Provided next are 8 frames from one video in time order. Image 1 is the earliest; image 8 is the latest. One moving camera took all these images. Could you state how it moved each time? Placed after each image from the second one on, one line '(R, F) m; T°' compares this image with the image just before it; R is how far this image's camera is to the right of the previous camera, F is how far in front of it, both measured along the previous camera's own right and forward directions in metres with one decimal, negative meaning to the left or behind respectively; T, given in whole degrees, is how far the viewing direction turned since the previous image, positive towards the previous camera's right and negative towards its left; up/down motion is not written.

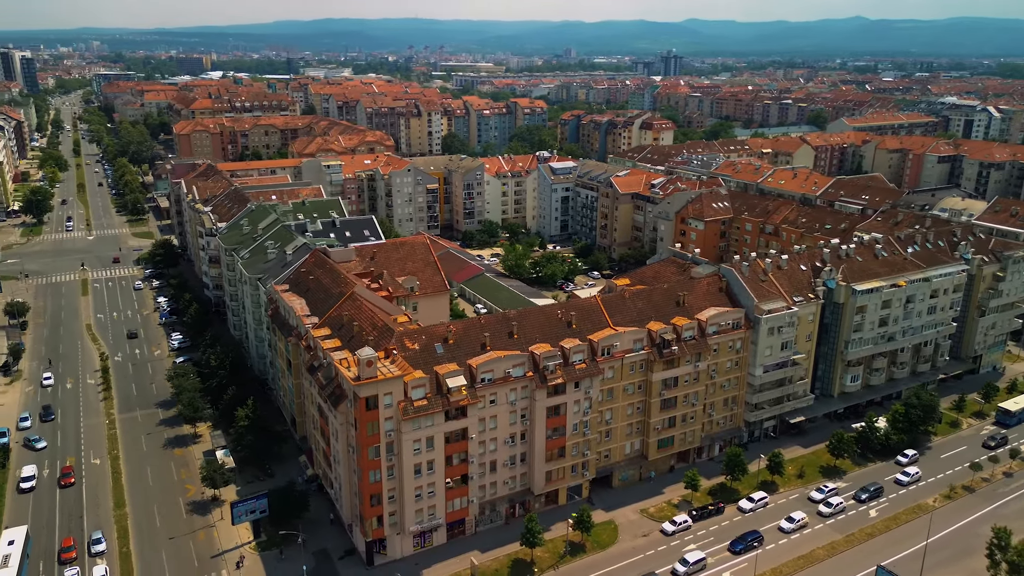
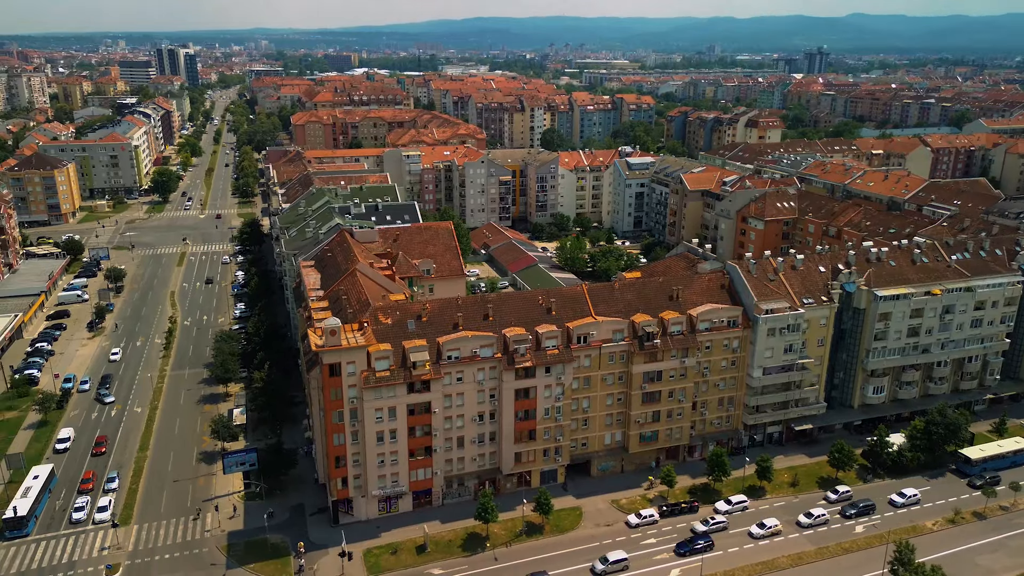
(+10.5, -0.4) m; -10°
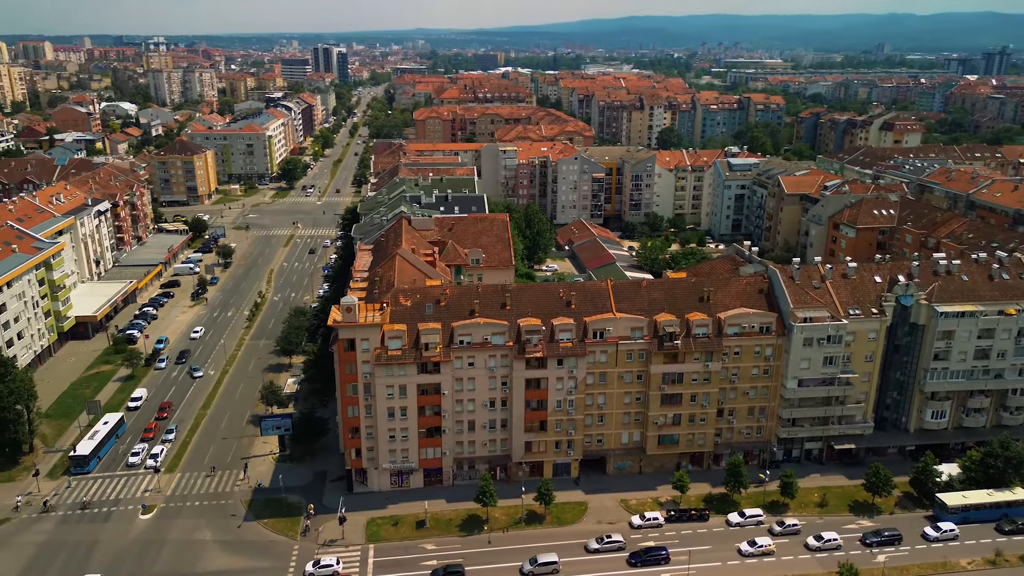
(+8.2, +0.1) m; -10°
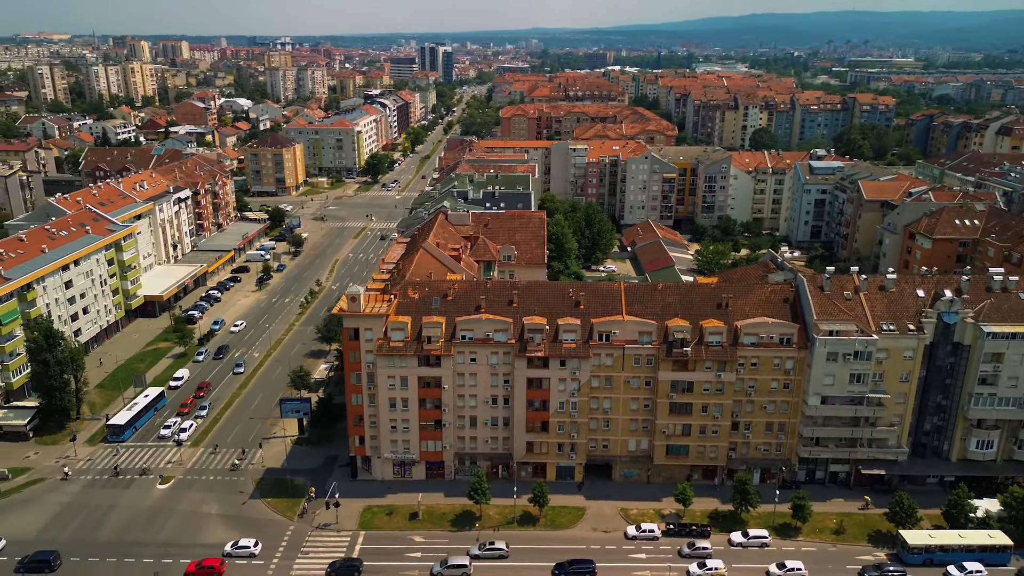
(+6.6, +1.0) m; -8°
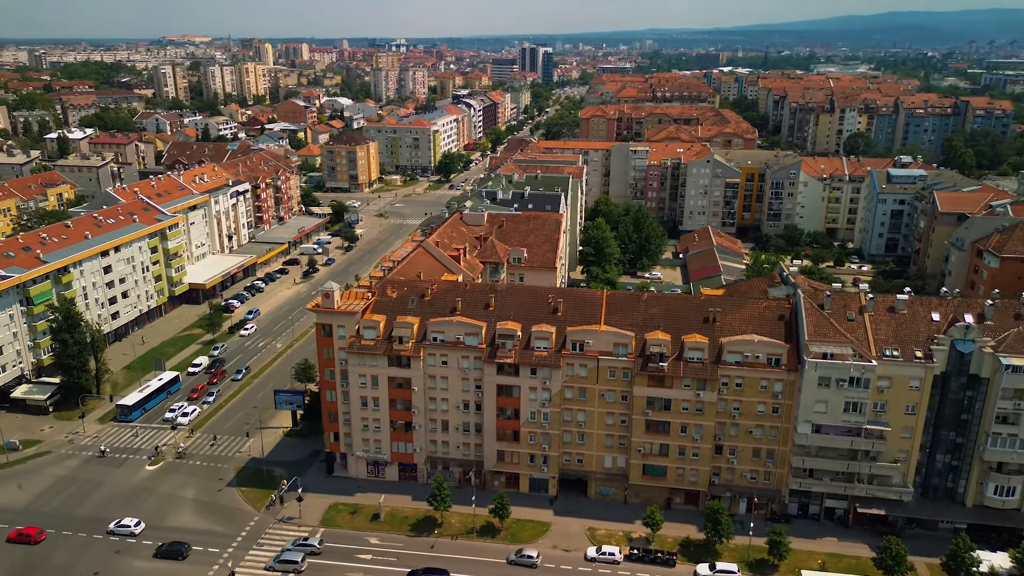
(+8.5, +2.1) m; -8°
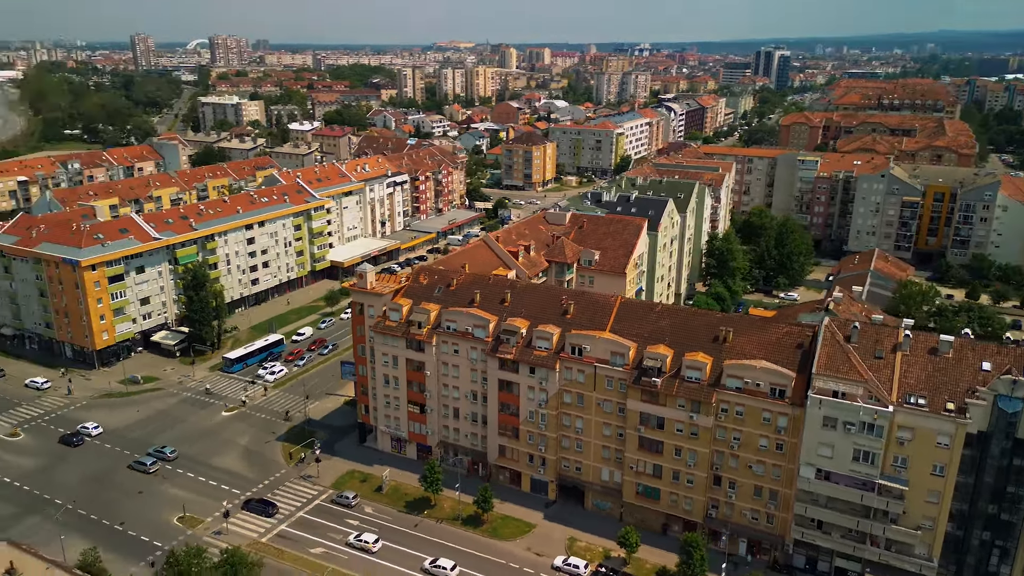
(+14.0, +2.0) m; -17°
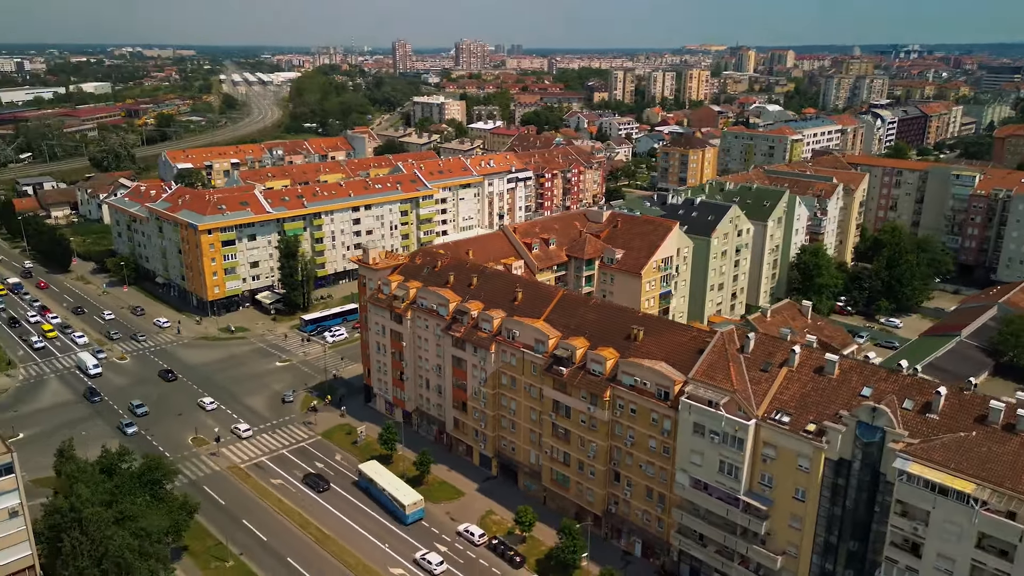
(+18.7, -0.3) m; -17°
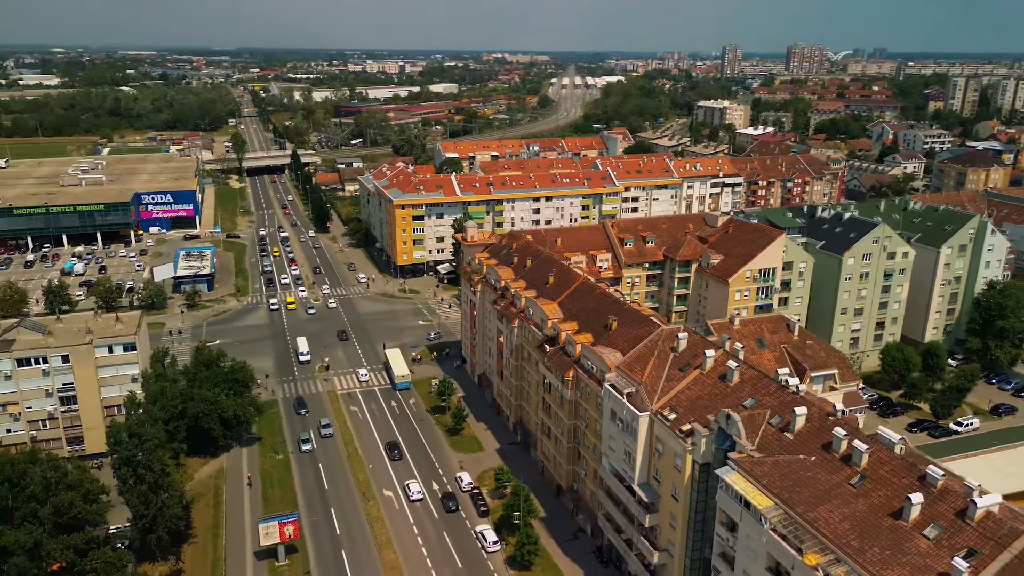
(+20.2, -0.5) m; -24°
